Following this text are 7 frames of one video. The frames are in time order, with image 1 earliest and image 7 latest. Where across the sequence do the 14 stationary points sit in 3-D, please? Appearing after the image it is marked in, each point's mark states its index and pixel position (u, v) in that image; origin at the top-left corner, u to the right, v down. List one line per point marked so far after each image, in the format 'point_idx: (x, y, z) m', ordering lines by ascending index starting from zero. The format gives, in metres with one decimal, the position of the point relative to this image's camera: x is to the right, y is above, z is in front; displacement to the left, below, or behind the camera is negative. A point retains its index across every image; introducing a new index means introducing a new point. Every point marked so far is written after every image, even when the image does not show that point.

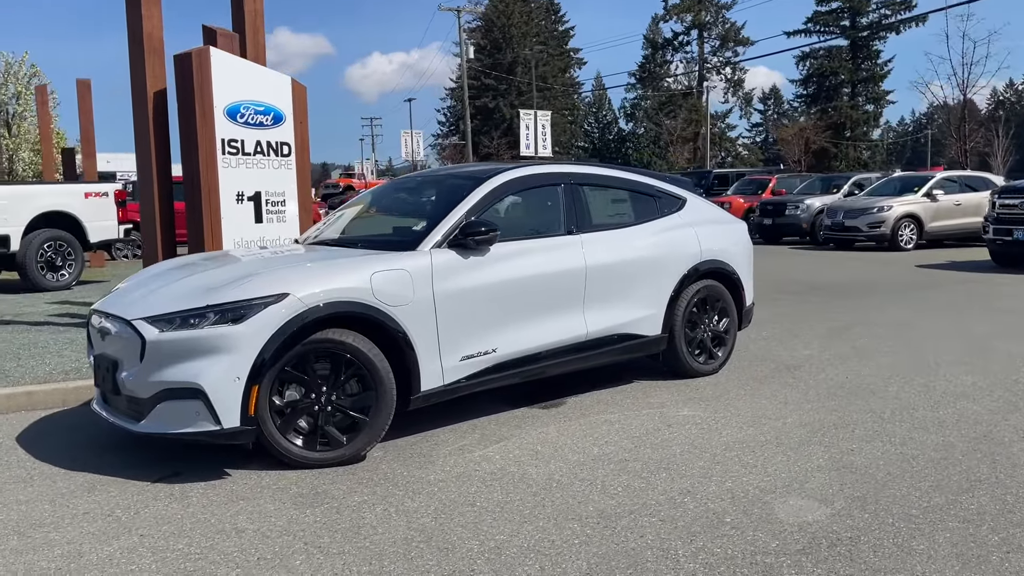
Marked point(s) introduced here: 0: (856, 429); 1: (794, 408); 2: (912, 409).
0: (+2.0, -0.8, +5.2) m
1: (+1.8, -0.8, +5.7) m
2: (+2.6, -0.8, +5.6) m
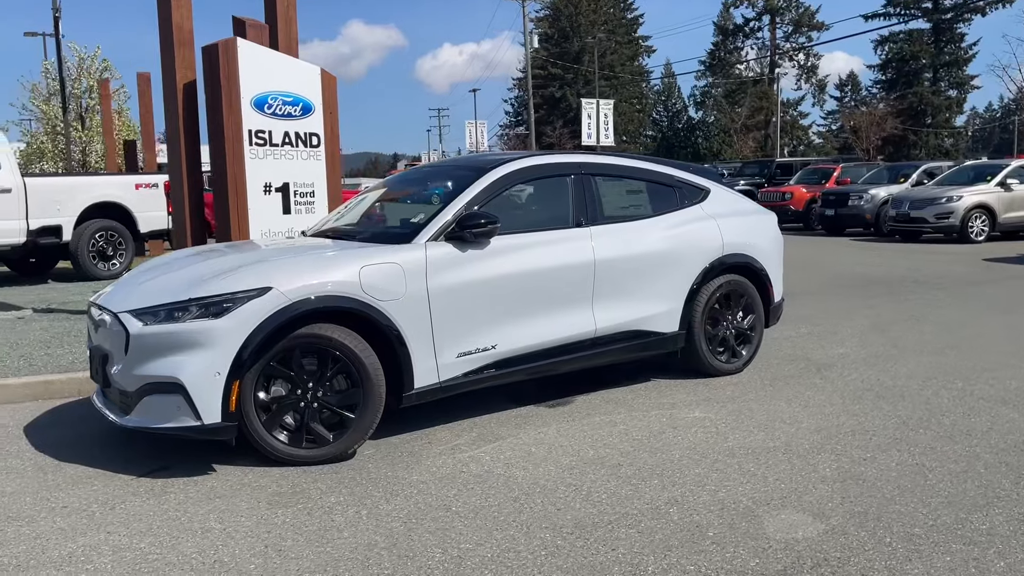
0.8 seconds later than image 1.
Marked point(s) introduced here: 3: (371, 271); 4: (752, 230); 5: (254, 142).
0: (+2.0, -0.8, +4.8) m
1: (+1.9, -0.8, +5.4) m
2: (+2.6, -0.8, +5.2) m
3: (-0.8, +0.1, +4.8) m
4: (+1.8, +0.4, +6.7) m
5: (-2.6, +1.5, +8.7) m
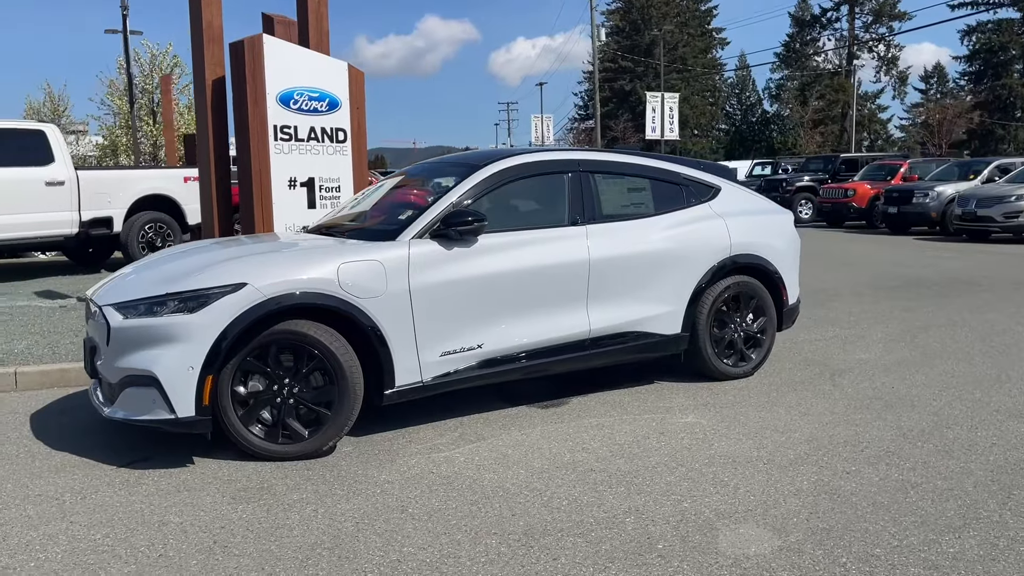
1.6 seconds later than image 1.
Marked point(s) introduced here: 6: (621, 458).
0: (+1.9, -0.9, +4.6) m
1: (+1.8, -0.8, +5.2) m
2: (+2.5, -0.8, +5.0) m
3: (-0.9, +0.1, +4.8) m
4: (+1.9, +0.4, +6.4) m
5: (-2.3, +1.5, +8.8) m
6: (+0.6, -0.9, +4.6) m
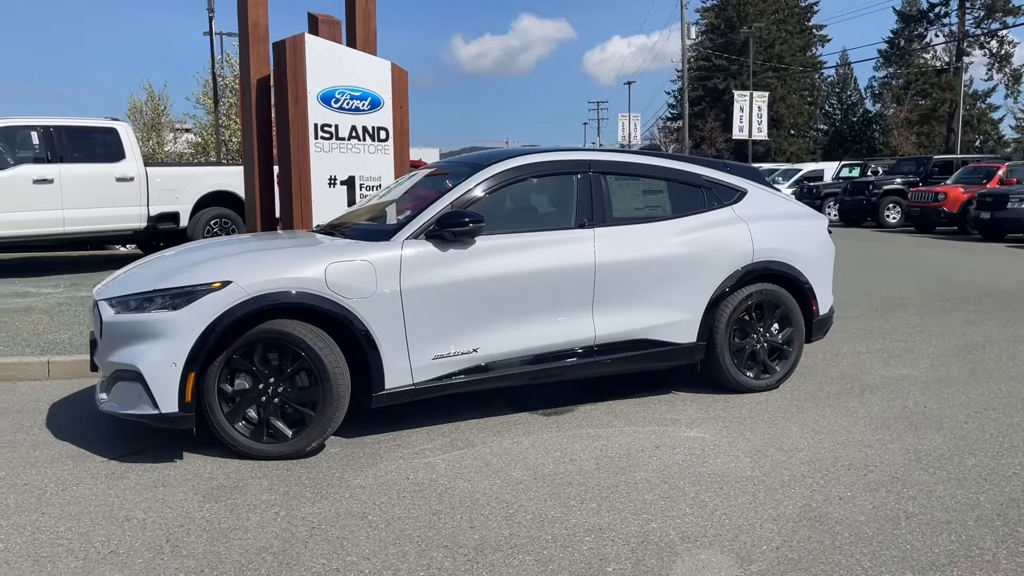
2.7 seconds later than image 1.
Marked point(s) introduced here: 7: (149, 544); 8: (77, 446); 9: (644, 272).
0: (+1.8, -0.9, +4.3) m
1: (+1.7, -0.9, +4.9) m
2: (+2.4, -0.9, +4.6) m
3: (-0.9, +0.1, +4.8) m
4: (+2.0, +0.4, +6.1) m
5: (-2.0, +1.5, +8.9) m
6: (+0.5, -0.9, +4.4) m
7: (-1.5, -1.1, +3.6) m
8: (-2.5, -0.9, +5.0) m
9: (+0.8, +0.1, +5.6) m
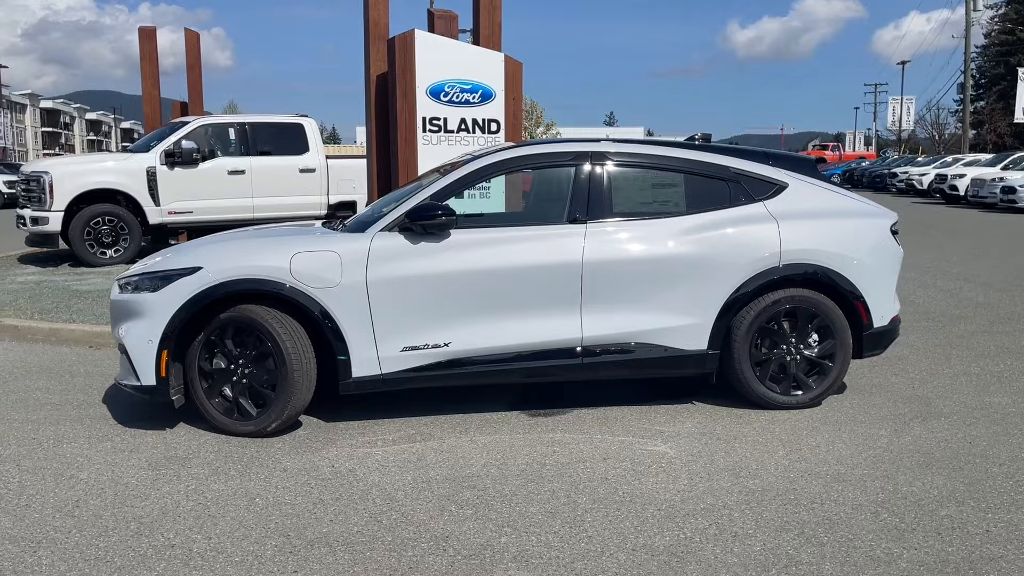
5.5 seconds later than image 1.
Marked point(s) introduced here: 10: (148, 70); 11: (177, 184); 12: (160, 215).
0: (+1.3, -1.0, +3.7) m
1: (+1.4, -0.9, +4.3) m
2: (+1.9, -0.9, +3.8) m
3: (-1.2, +0.2, +5.0) m
4: (+2.0, +0.3, +5.4) m
5: (-0.9, +1.7, +9.2) m
6: (0.0, -0.9, +4.2) m
7: (-2.1, -1.0, +4.0) m
8: (-2.6, -0.8, +5.6) m
9: (+0.8, +0.1, +5.2) m
10: (-6.8, +4.1, +16.3) m
11: (-5.1, +1.6, +13.2) m
12: (-5.3, +1.1, +13.2) m
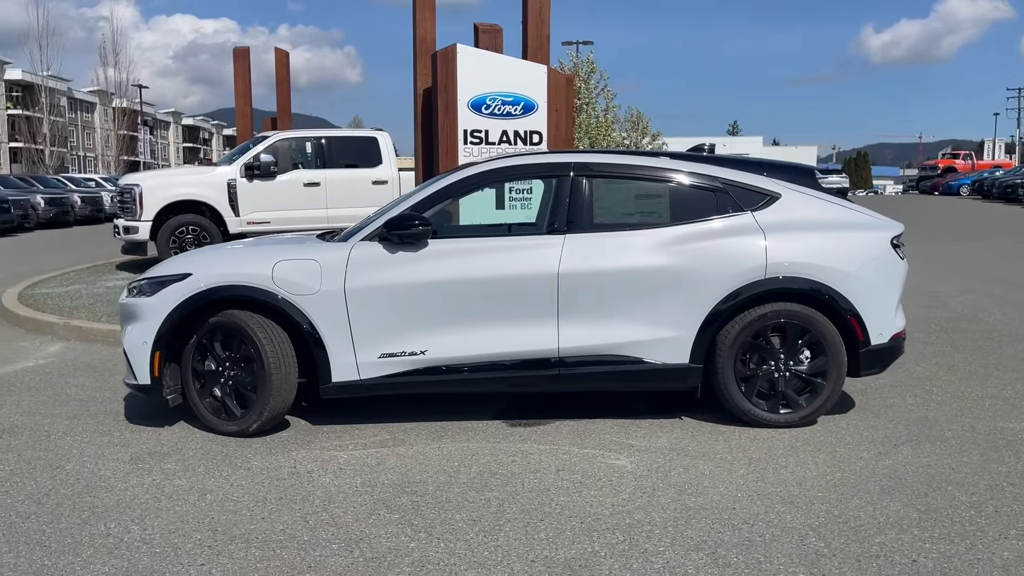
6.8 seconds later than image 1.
0: (+0.9, -1.0, +3.6) m
1: (+1.1, -1.0, +4.2) m
2: (+1.6, -1.0, +3.6) m
3: (-1.3, +0.1, +5.2) m
4: (+1.9, +0.2, +5.2) m
5: (-0.5, +1.6, +9.3) m
6: (-0.2, -1.0, +4.3) m
7: (-2.4, -1.0, +4.3) m
8: (-2.7, -0.8, +6.0) m
9: (+0.6, 0.0, +5.1) m
10: (-5.3, +3.9, +17.1) m
11: (-4.1, +1.5, +13.9) m
12: (-4.3, +1.0, +13.9) m
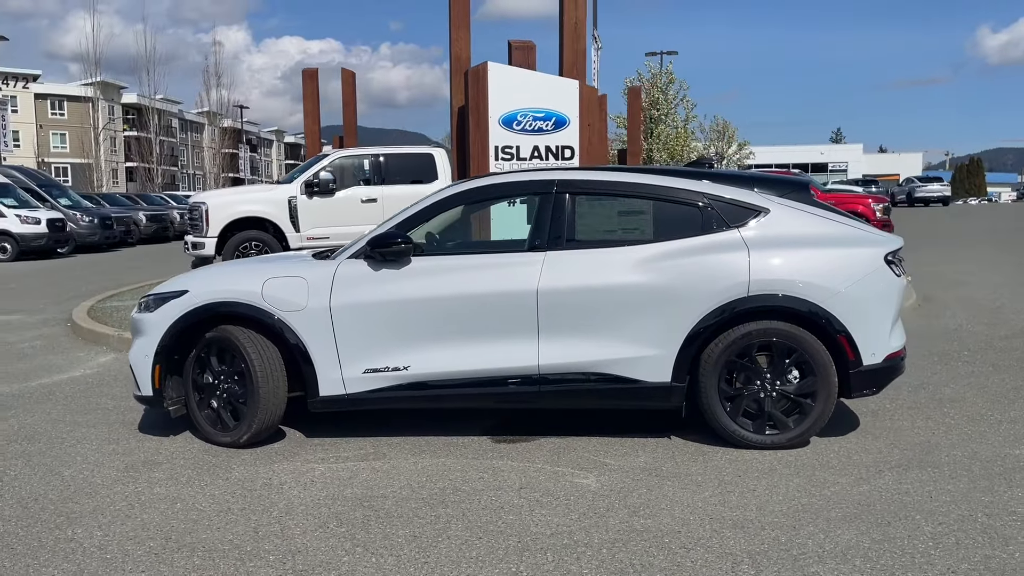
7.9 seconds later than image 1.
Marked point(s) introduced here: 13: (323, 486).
0: (+0.6, -1.1, +3.6) m
1: (+0.9, -1.0, +4.1) m
2: (+1.3, -1.1, +3.5) m
3: (-1.4, 0.0, +5.3) m
4: (+1.8, +0.1, +5.0) m
5: (-0.1, +1.4, +9.4) m
6: (-0.4, -1.1, +4.3) m
7: (-2.6, -1.1, +4.6) m
8: (-2.7, -0.9, +6.3) m
9: (+0.5, -0.1, +5.1) m
10: (-4.1, +3.7, +17.7) m
11: (-3.2, +1.2, +14.3) m
12: (-3.5, +0.8, +14.4) m
13: (-1.0, -1.0, +4.6) m
